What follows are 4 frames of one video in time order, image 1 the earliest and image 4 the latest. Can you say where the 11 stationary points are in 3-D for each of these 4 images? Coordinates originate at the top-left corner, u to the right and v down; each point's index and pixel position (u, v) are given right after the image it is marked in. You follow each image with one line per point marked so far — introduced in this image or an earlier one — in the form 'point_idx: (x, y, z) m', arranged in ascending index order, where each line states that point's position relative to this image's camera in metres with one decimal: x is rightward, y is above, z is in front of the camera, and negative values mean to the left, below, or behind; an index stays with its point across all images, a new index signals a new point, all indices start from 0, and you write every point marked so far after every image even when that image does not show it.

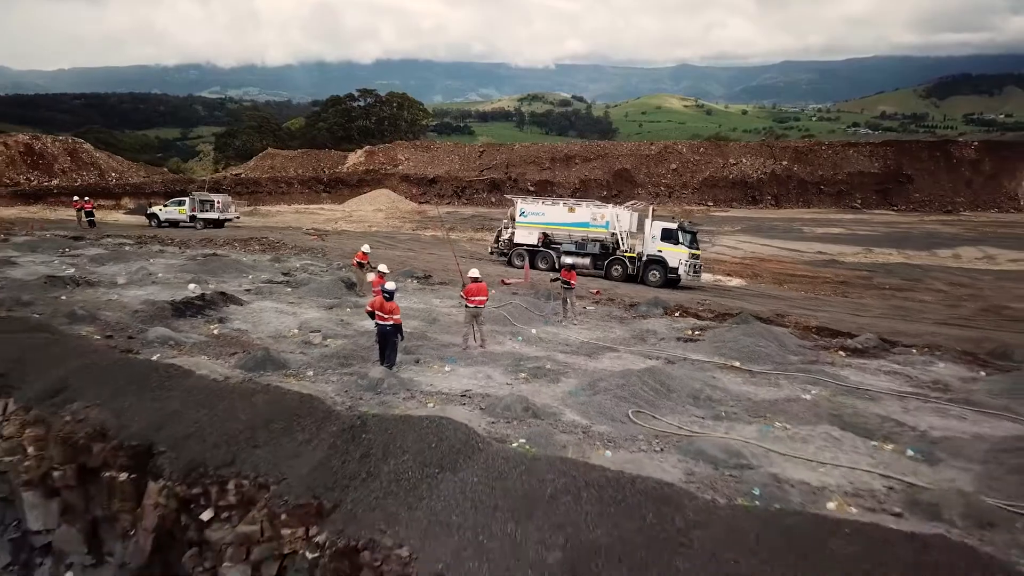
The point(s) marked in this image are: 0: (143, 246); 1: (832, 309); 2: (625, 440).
0: (-8.2, +0.9, +18.9) m
1: (+6.0, -0.4, +16.1) m
2: (+0.8, -1.0, +6.0) m
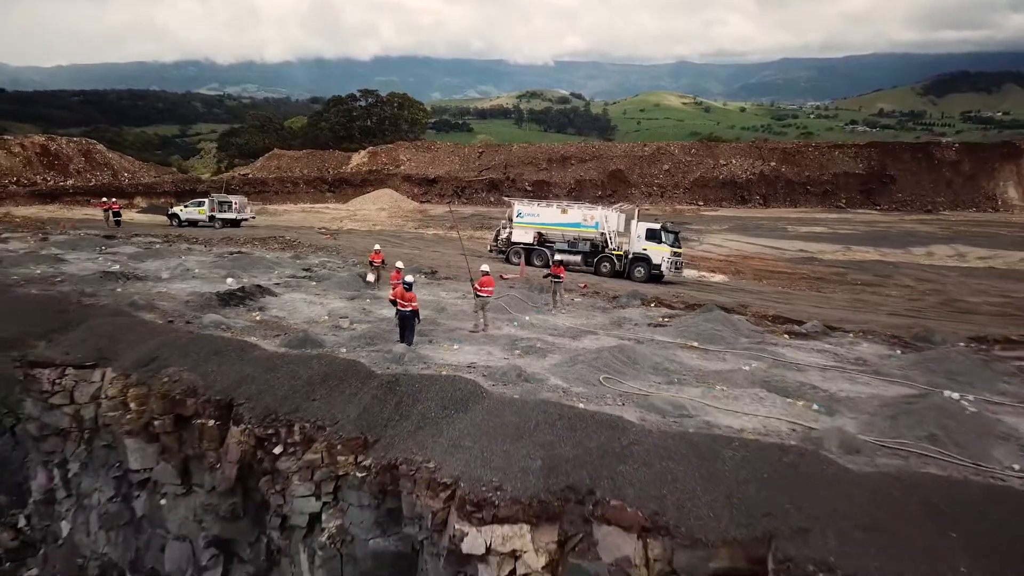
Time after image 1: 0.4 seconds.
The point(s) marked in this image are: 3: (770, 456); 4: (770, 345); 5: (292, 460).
0: (-8.2, +1.0, +20.6) m
1: (+6.0, -0.3, +17.8) m
2: (+0.7, -1.0, +7.7) m
3: (+1.8, -1.2, +6.0) m
4: (+3.1, -0.7, +10.4) m
5: (-1.8, -1.4, +7.1) m
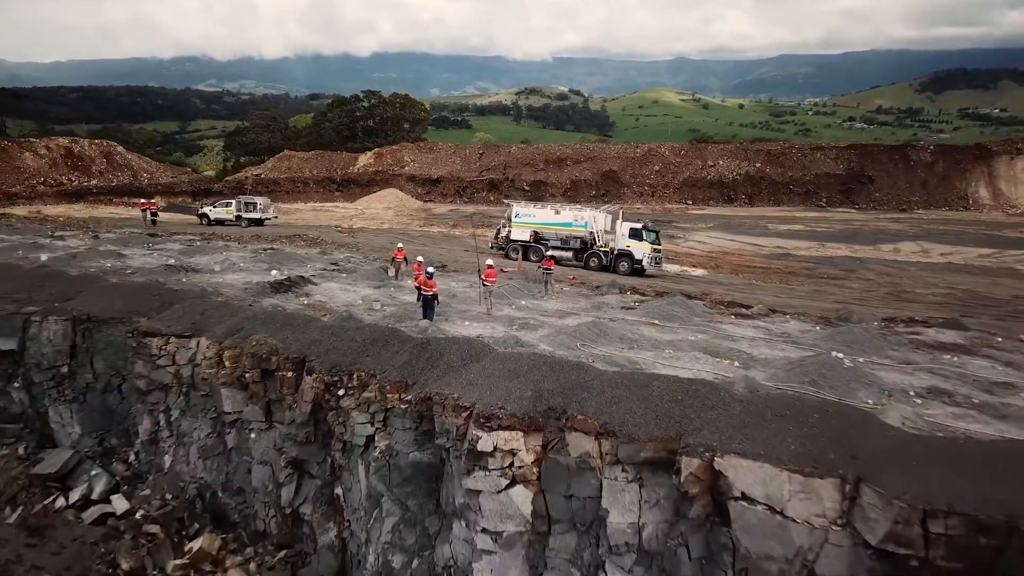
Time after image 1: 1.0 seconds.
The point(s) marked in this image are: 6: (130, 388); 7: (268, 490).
0: (-8.3, +1.3, +23.3) m
1: (+5.9, -0.1, +20.5) m
2: (+0.7, -0.8, +10.4) m
3: (+1.8, -1.0, +8.7) m
4: (+3.1, -0.5, +13.1) m
5: (-1.8, -1.3, +9.7) m
6: (-5.4, -1.4, +12.0) m
7: (-3.0, -2.5, +10.5) m
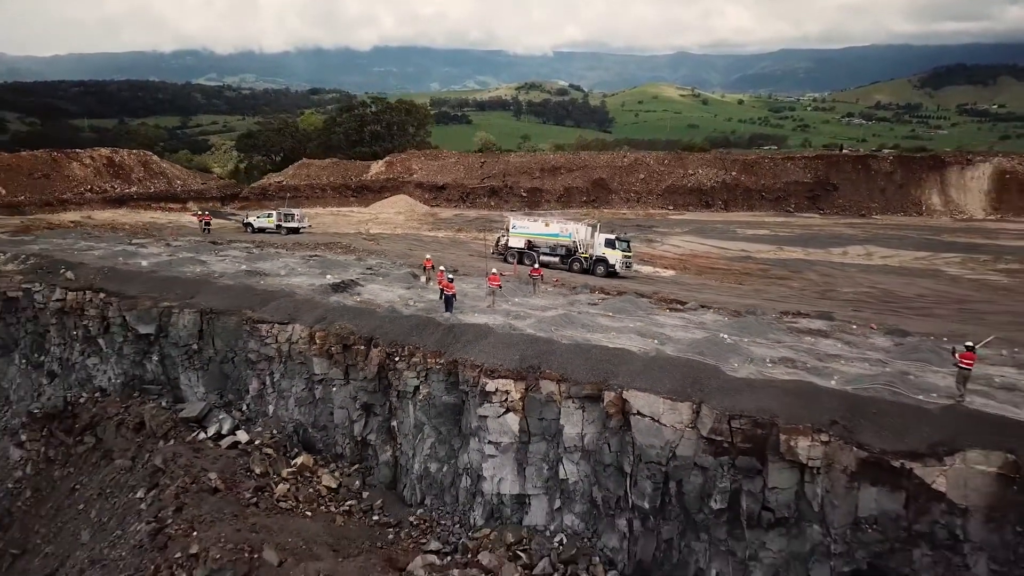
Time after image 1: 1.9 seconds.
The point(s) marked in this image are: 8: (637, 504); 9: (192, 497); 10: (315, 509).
0: (-8.3, +1.3, +28.5) m
1: (+5.9, -0.1, +25.8) m
2: (+0.7, -0.9, +15.7) m
3: (+1.7, -1.1, +13.9) m
4: (+3.0, -0.6, +18.3) m
5: (-1.9, -1.3, +15.0) m
6: (-5.5, -1.5, +17.3) m
7: (-3.1, -2.5, +15.8) m
8: (+1.8, -3.1, +12.4) m
9: (-5.2, -3.4, +13.9) m
10: (-3.3, -3.7, +14.2) m
